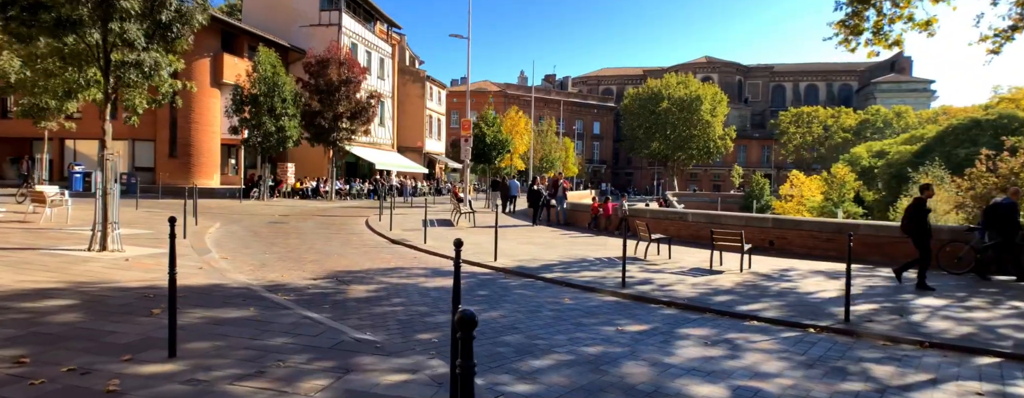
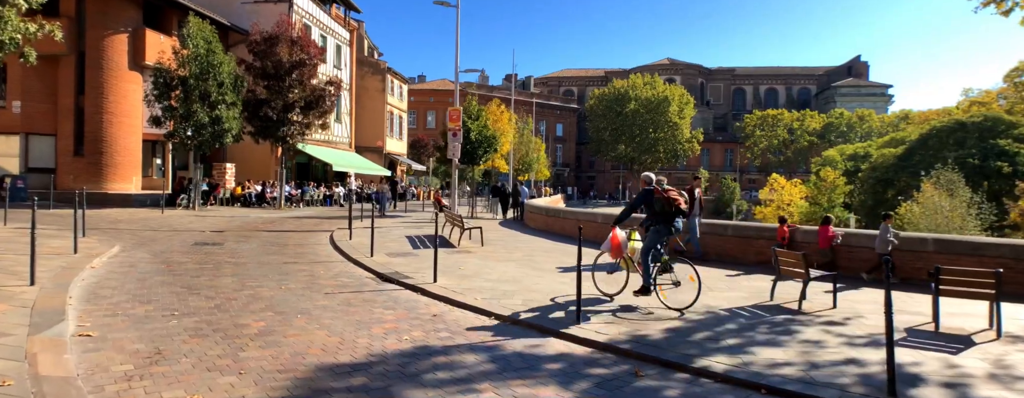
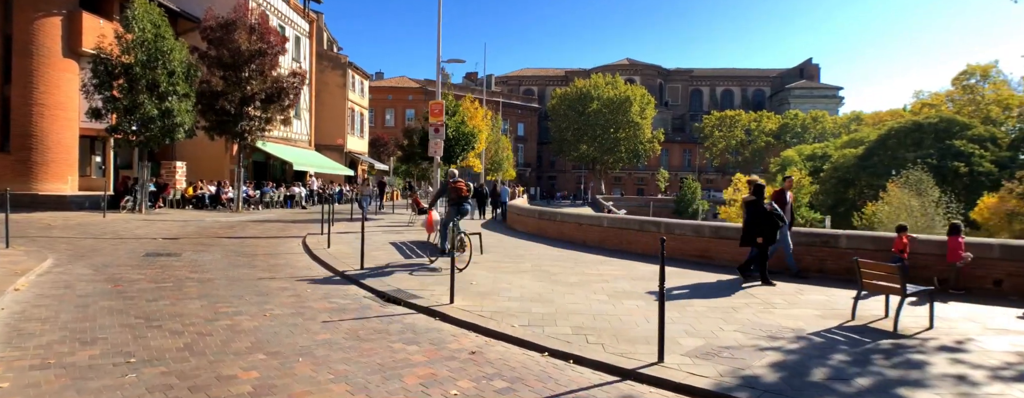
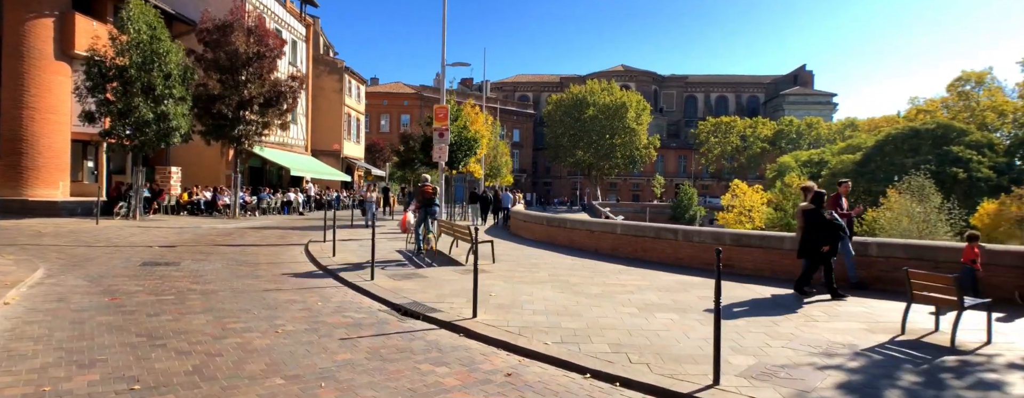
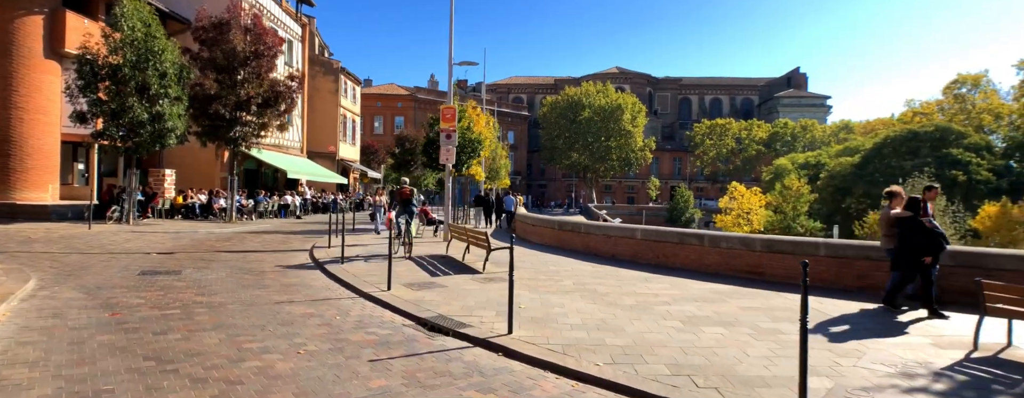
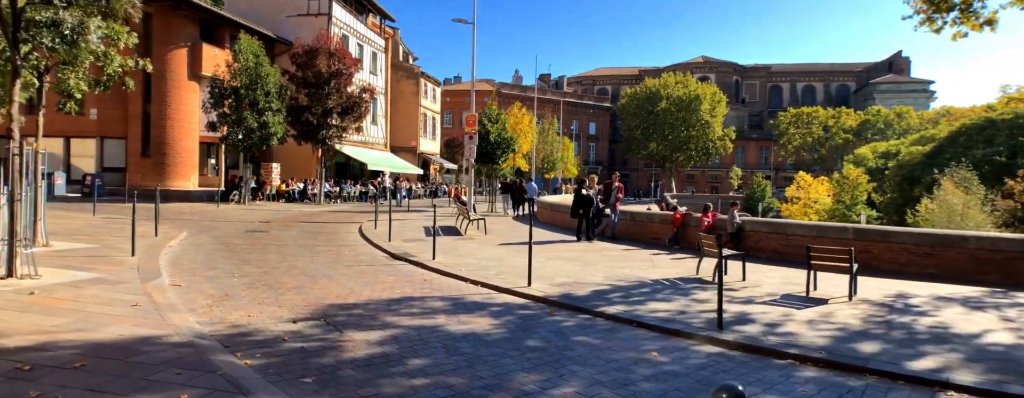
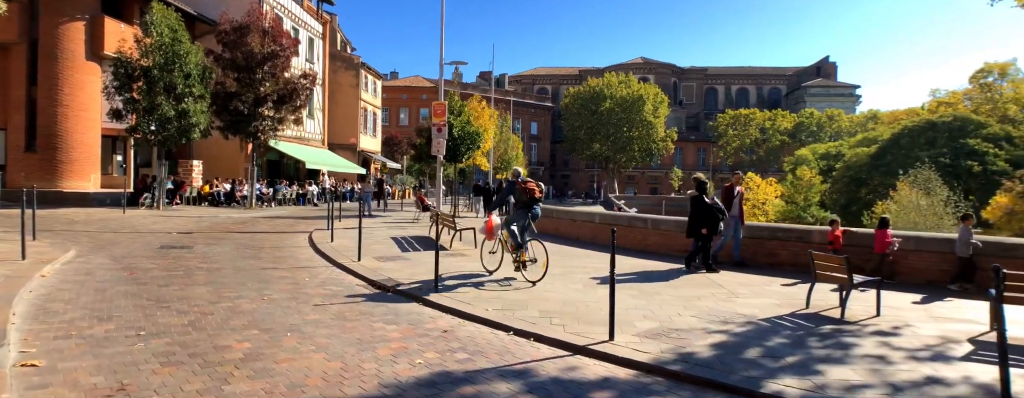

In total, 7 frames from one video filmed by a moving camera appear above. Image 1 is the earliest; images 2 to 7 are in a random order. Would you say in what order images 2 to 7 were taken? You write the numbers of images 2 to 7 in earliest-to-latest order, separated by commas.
6, 2, 7, 3, 4, 5
